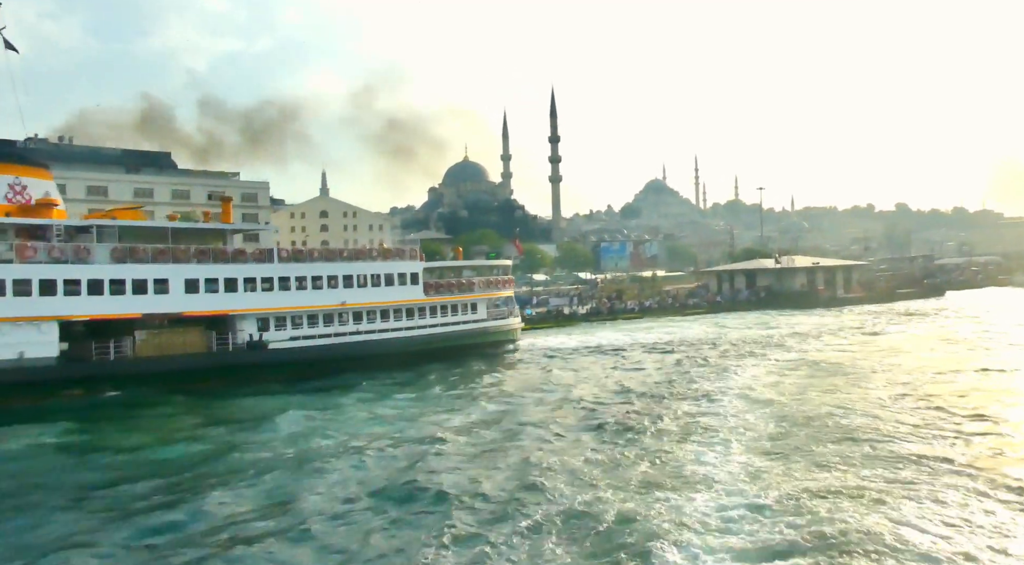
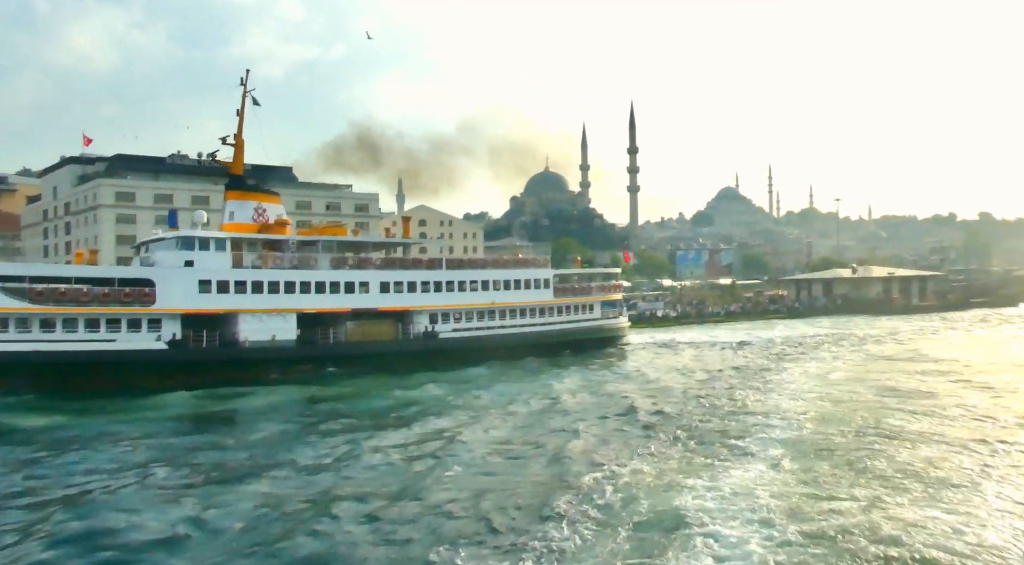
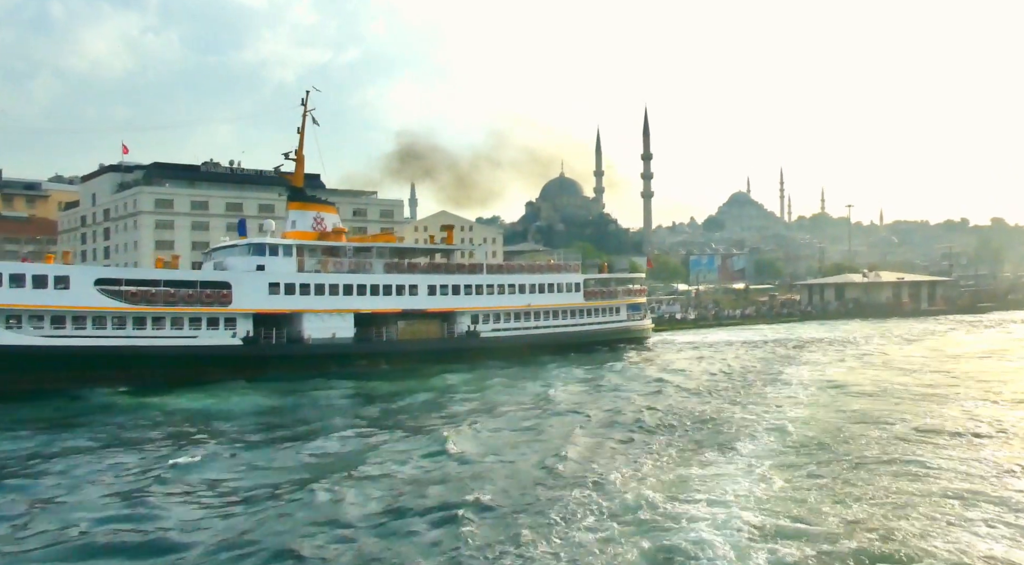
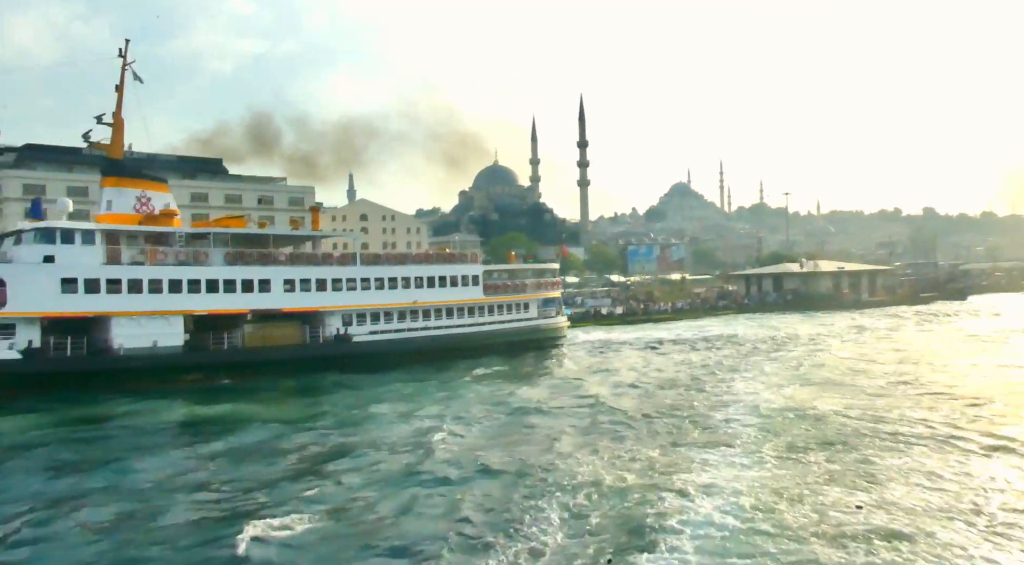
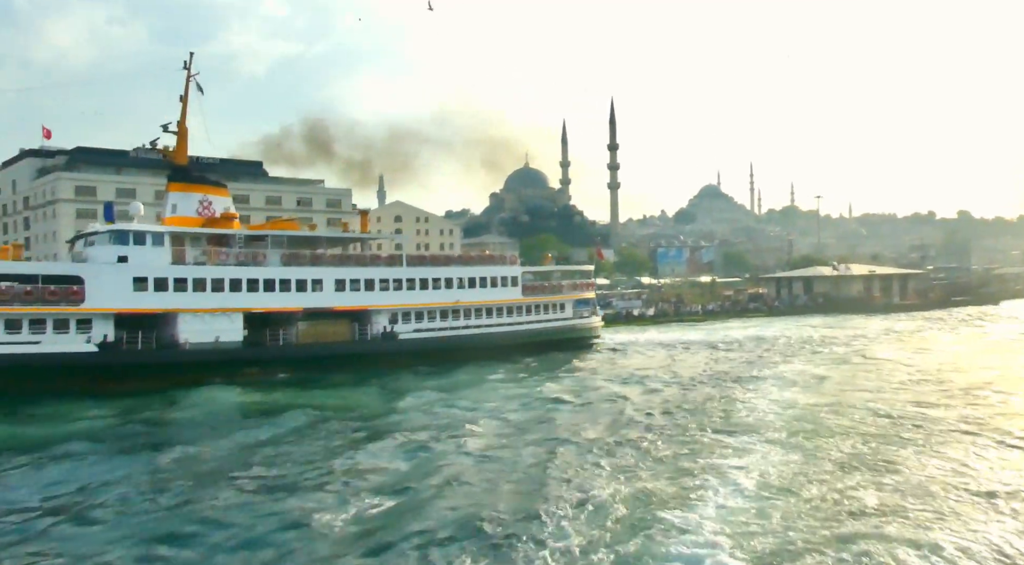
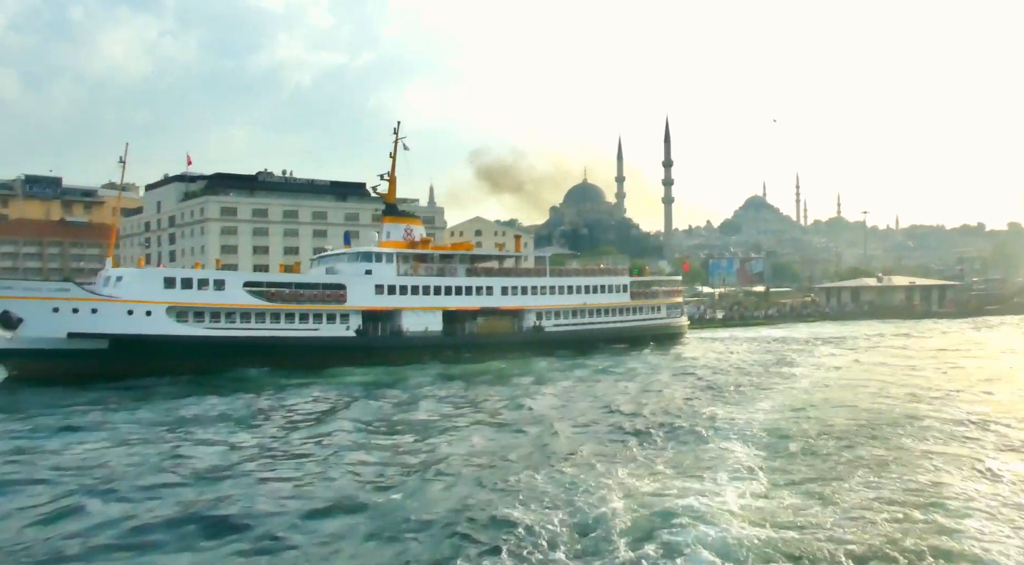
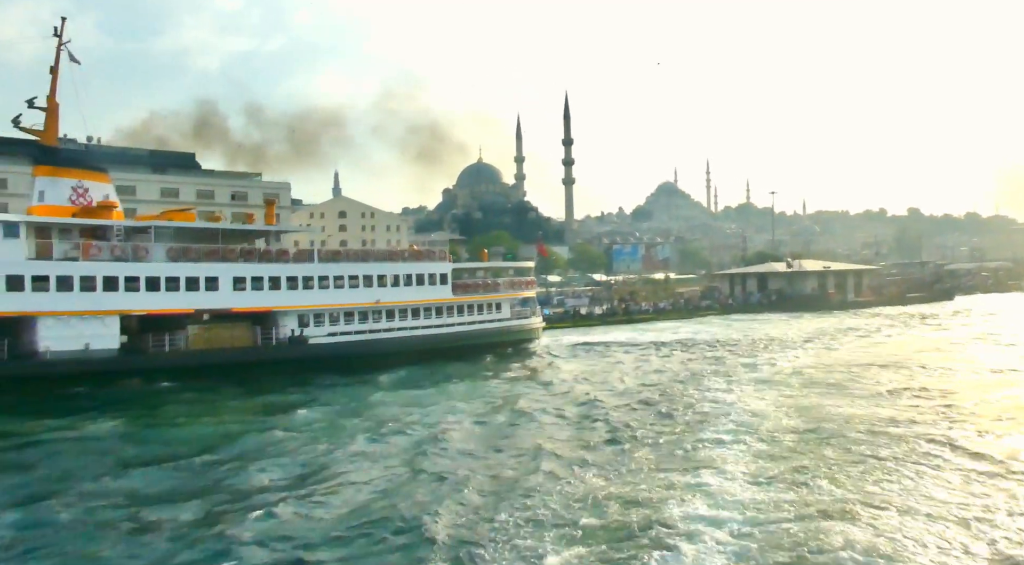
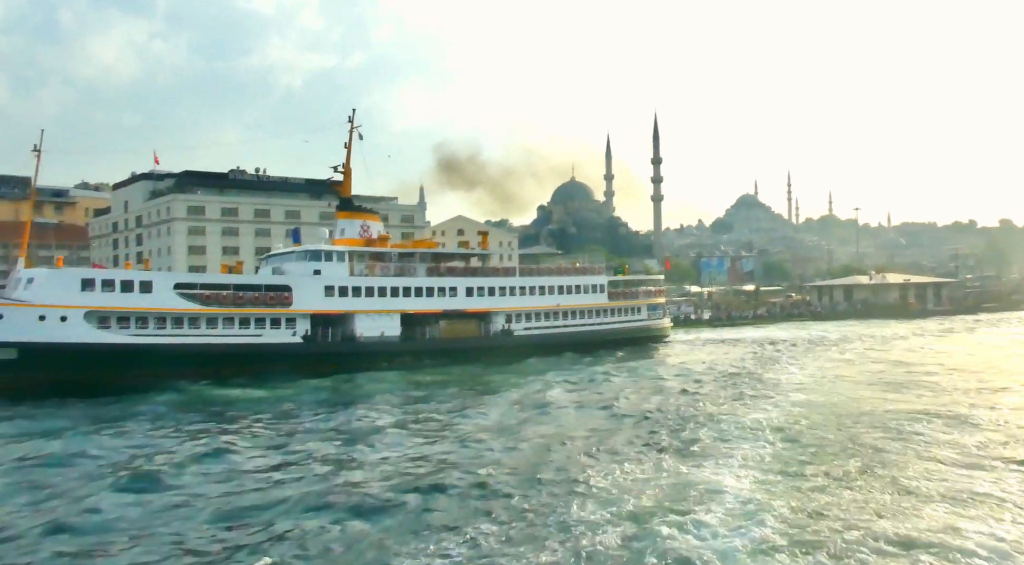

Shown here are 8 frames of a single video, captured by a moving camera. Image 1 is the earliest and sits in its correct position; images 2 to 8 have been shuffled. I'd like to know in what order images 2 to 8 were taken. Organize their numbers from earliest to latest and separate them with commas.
7, 4, 5, 2, 3, 8, 6
